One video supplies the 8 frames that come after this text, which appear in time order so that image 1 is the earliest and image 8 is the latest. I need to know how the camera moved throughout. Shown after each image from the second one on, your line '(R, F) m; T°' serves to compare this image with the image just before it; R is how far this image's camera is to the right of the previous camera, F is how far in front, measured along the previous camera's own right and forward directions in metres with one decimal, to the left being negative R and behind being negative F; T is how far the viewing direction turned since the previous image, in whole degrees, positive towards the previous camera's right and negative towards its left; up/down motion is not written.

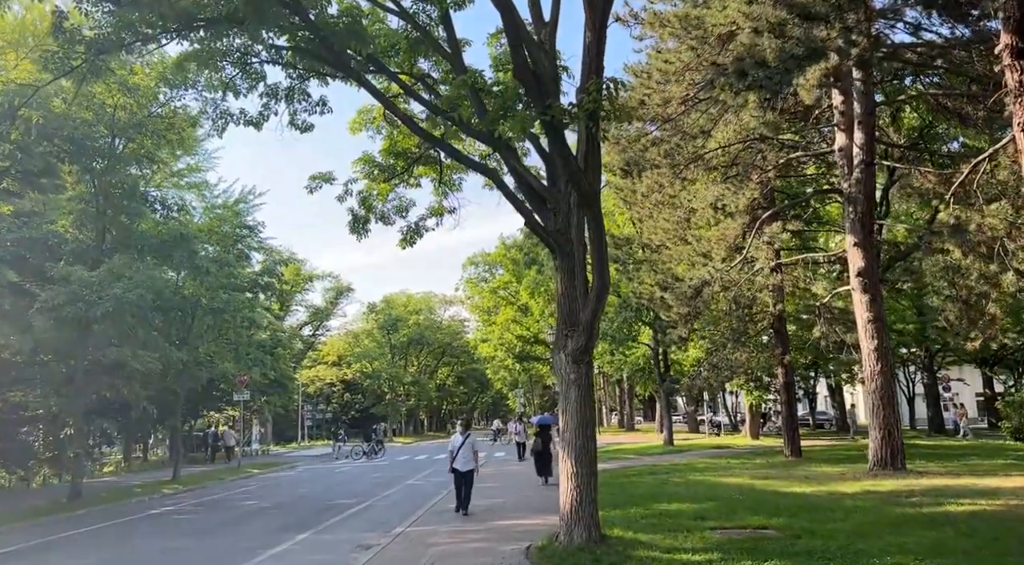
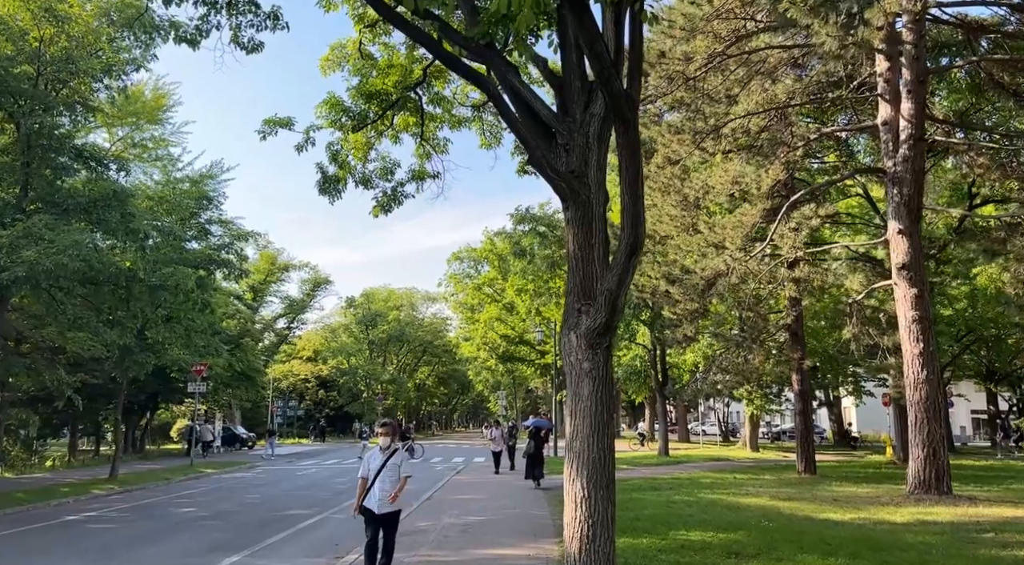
(-0.1, +2.4) m; +1°
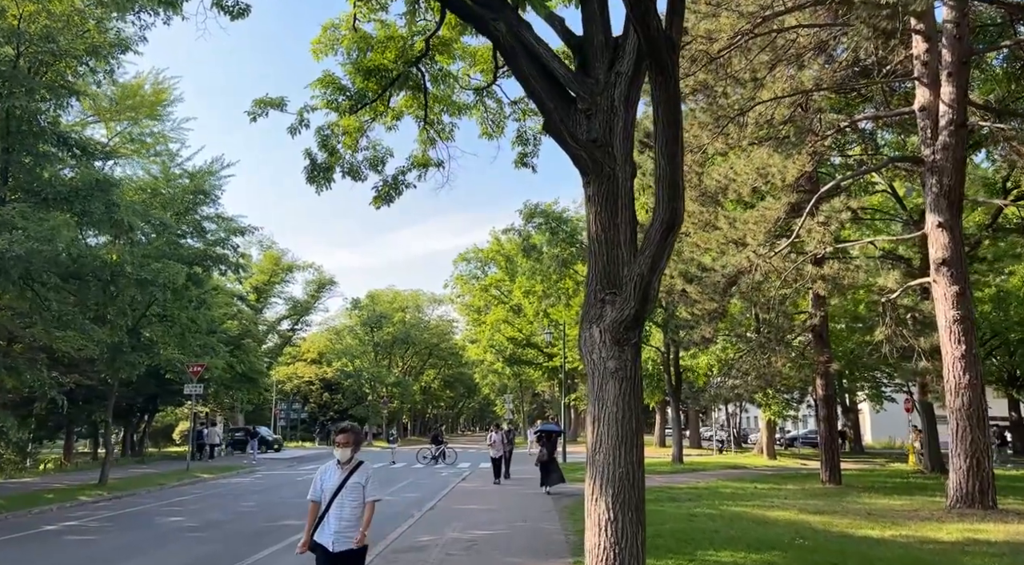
(0.0, +1.0) m; -1°
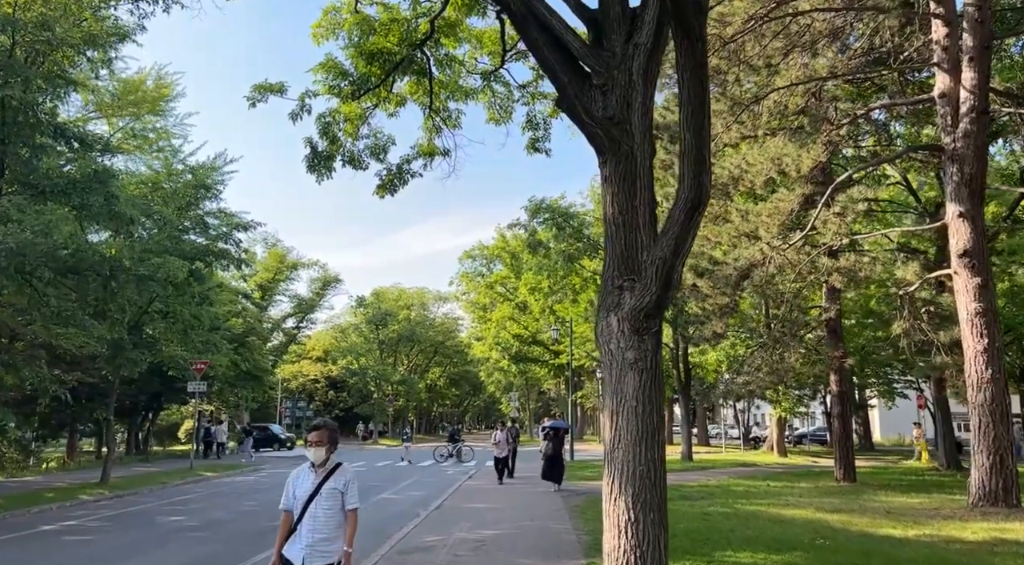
(-0.1, +0.4) m; 0°
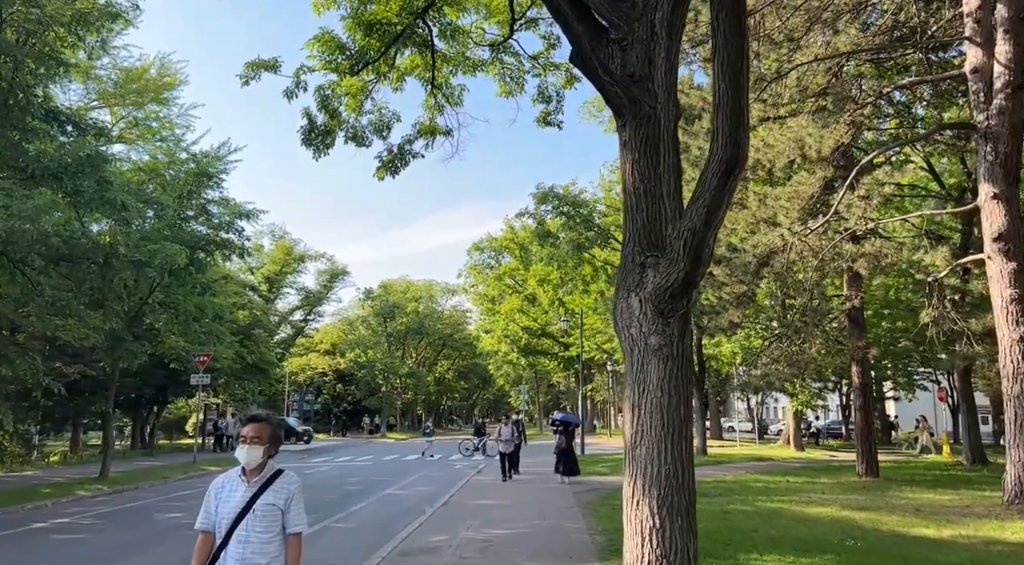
(0.0, +0.6) m; -1°
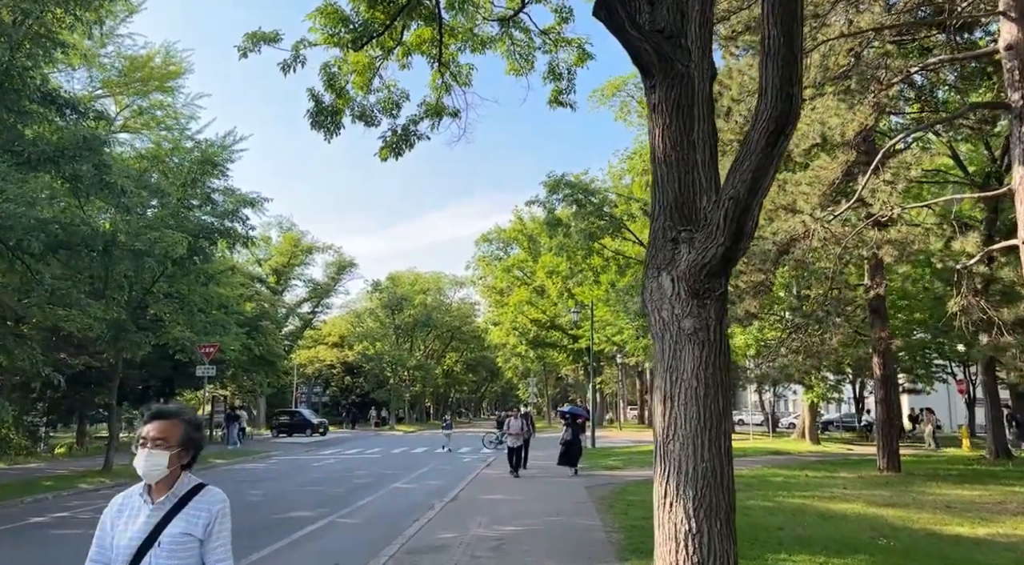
(-0.1, +0.5) m; -1°
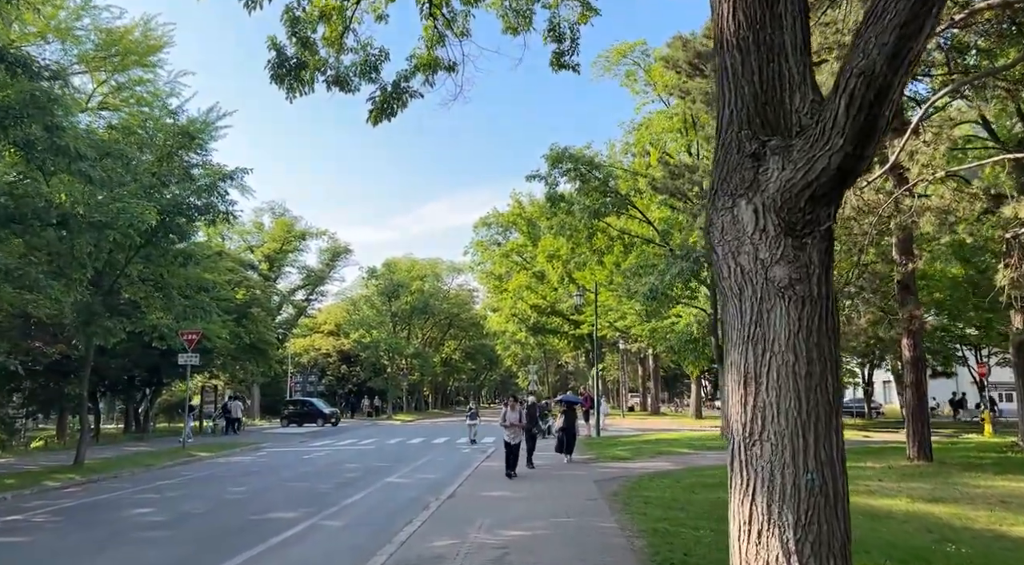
(-0.1, +1.3) m; 0°
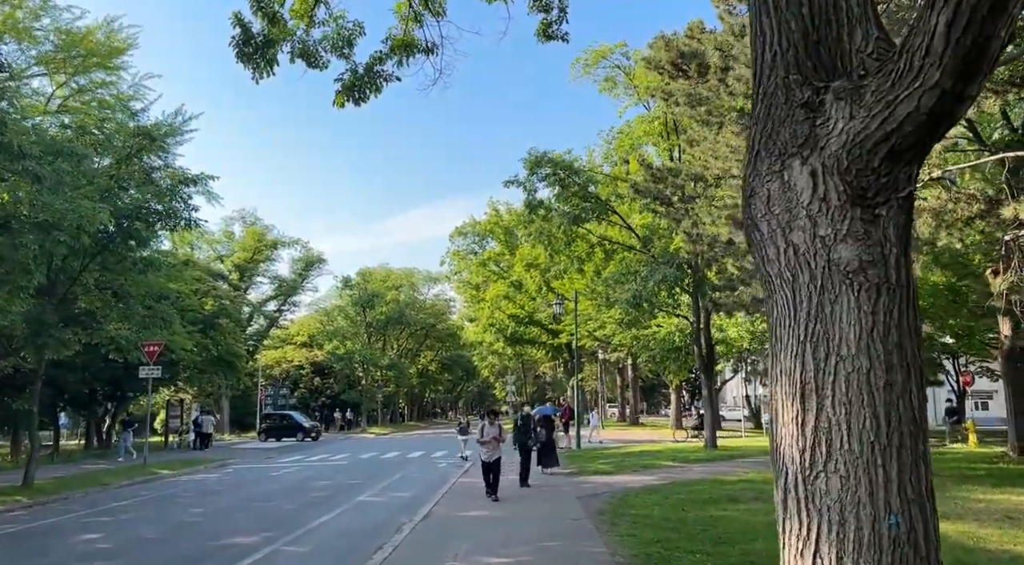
(0.0, +0.7) m; +2°
